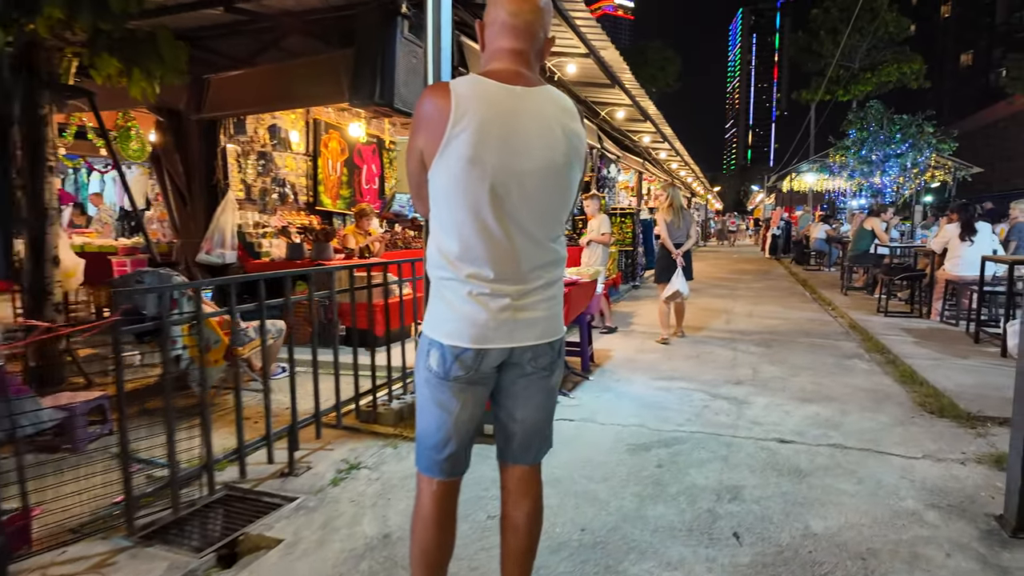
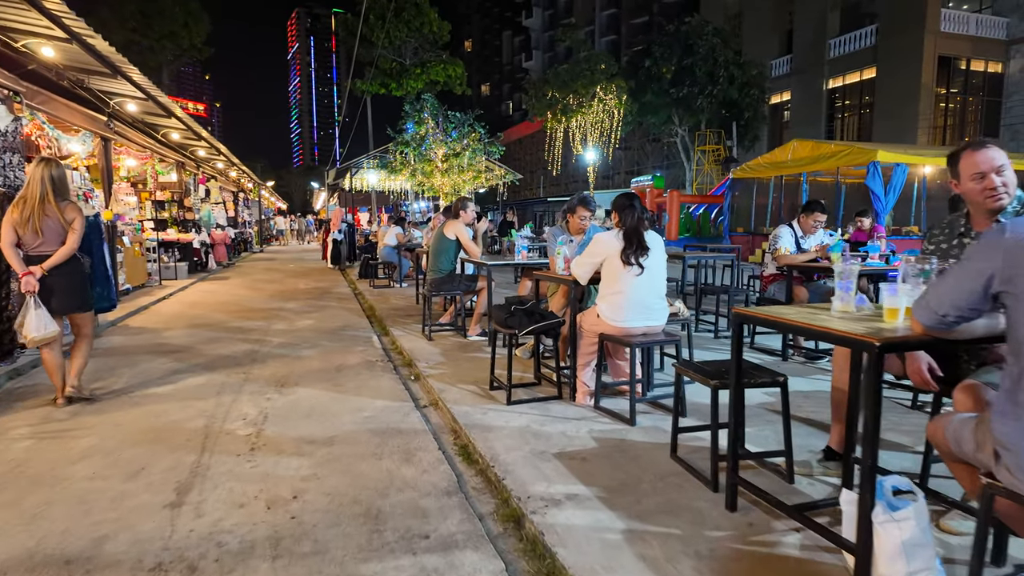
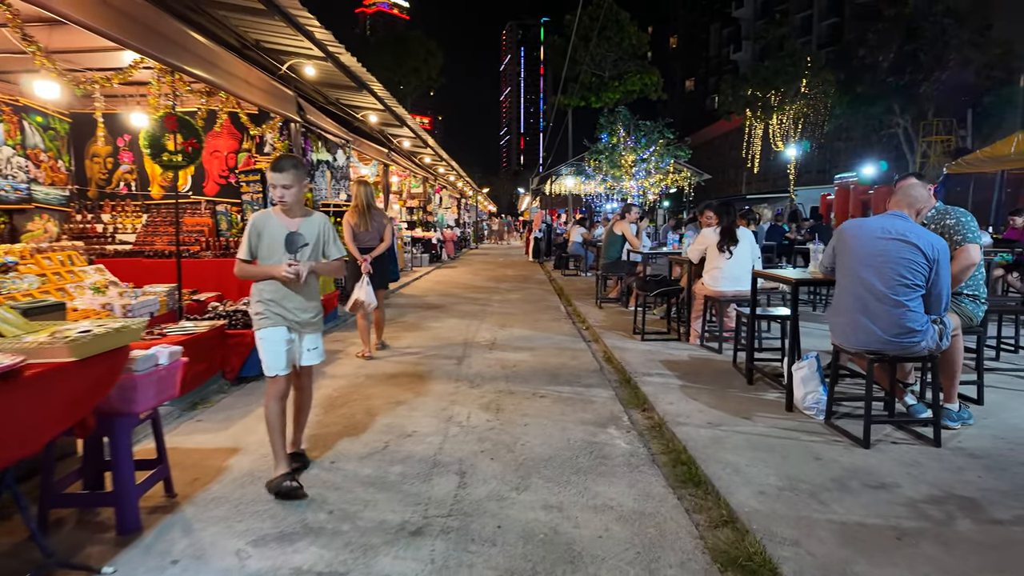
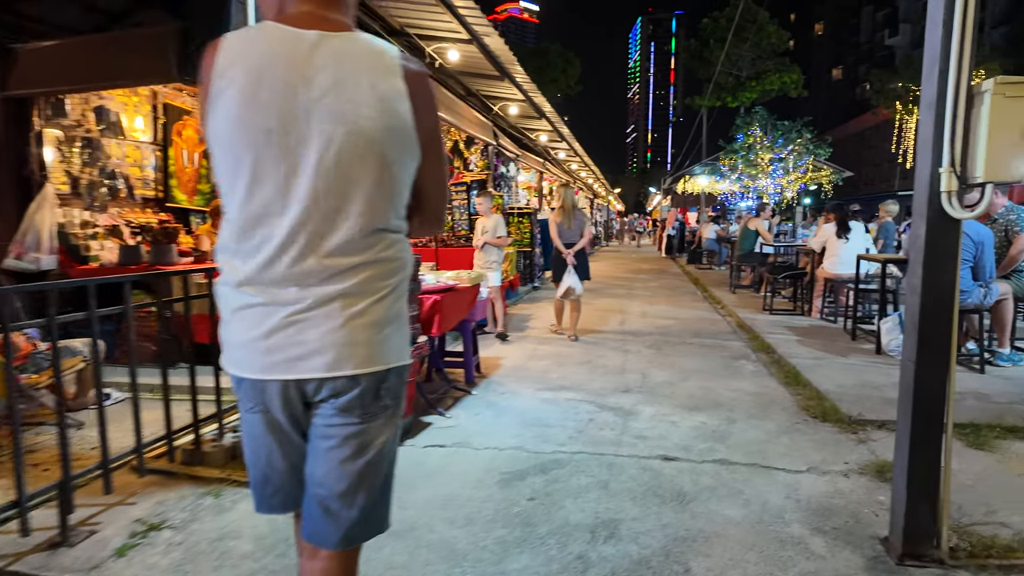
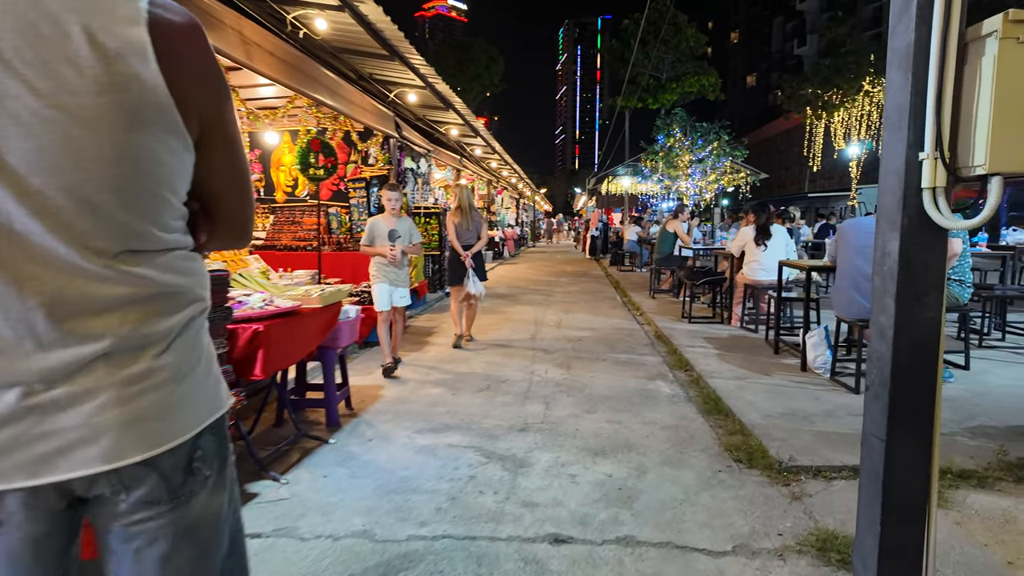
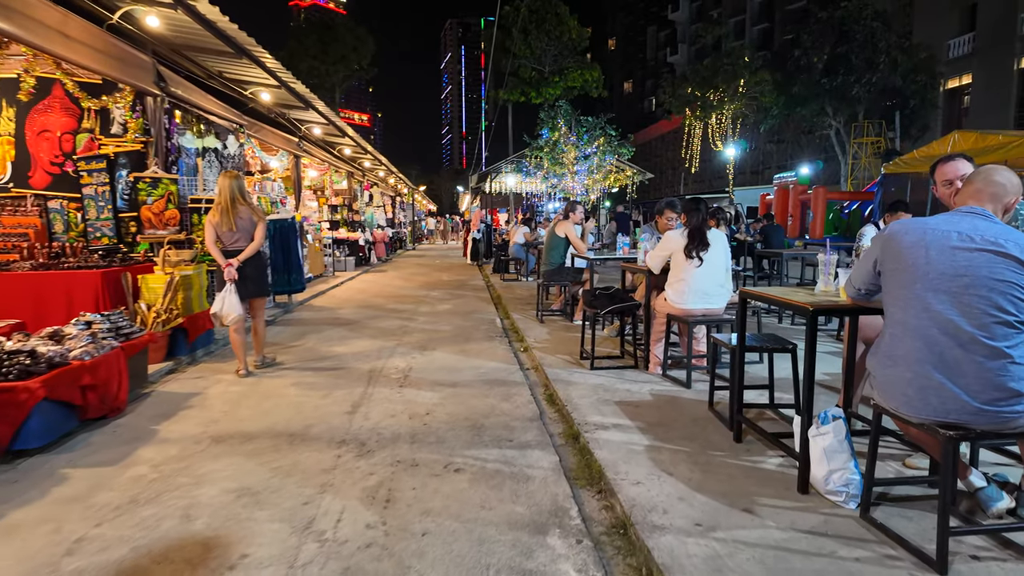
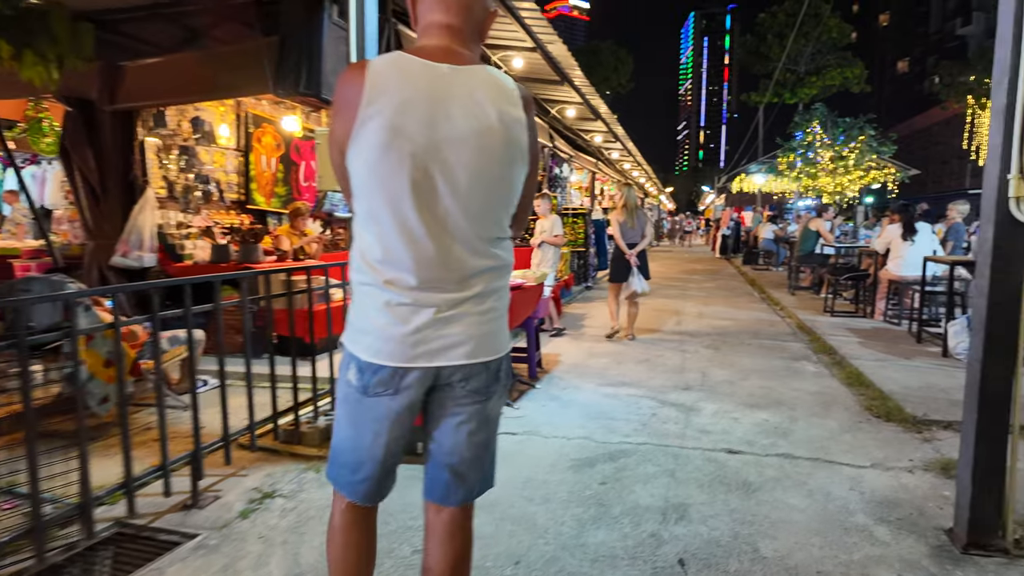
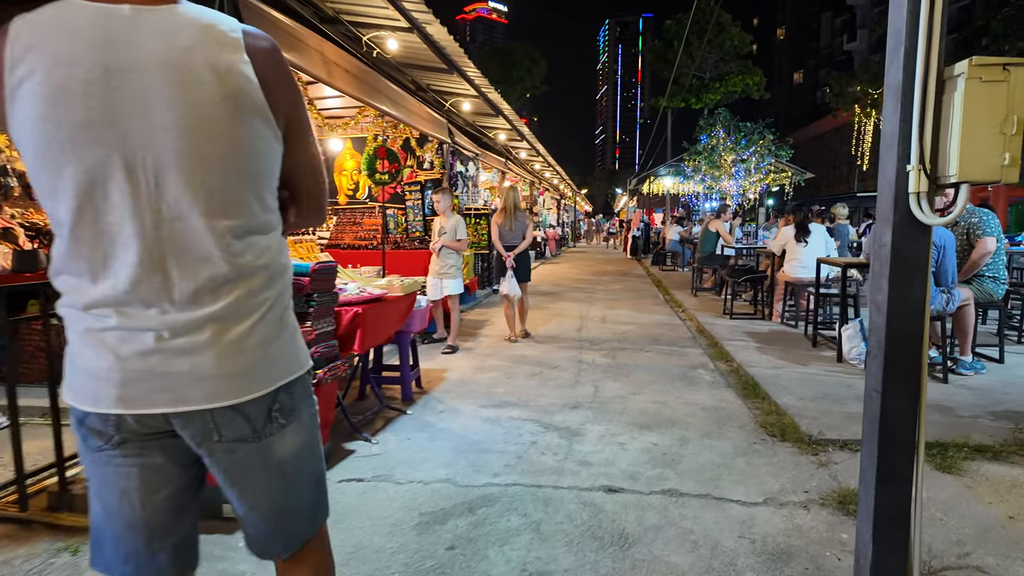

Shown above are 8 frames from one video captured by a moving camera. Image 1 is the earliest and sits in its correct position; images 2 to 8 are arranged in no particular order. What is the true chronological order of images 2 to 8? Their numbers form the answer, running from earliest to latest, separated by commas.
7, 4, 8, 5, 3, 6, 2
